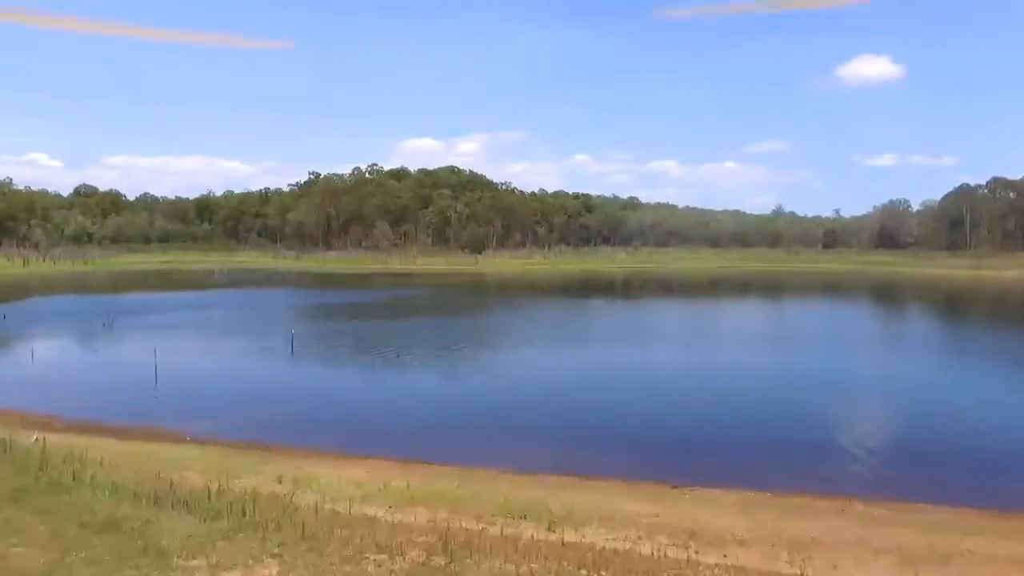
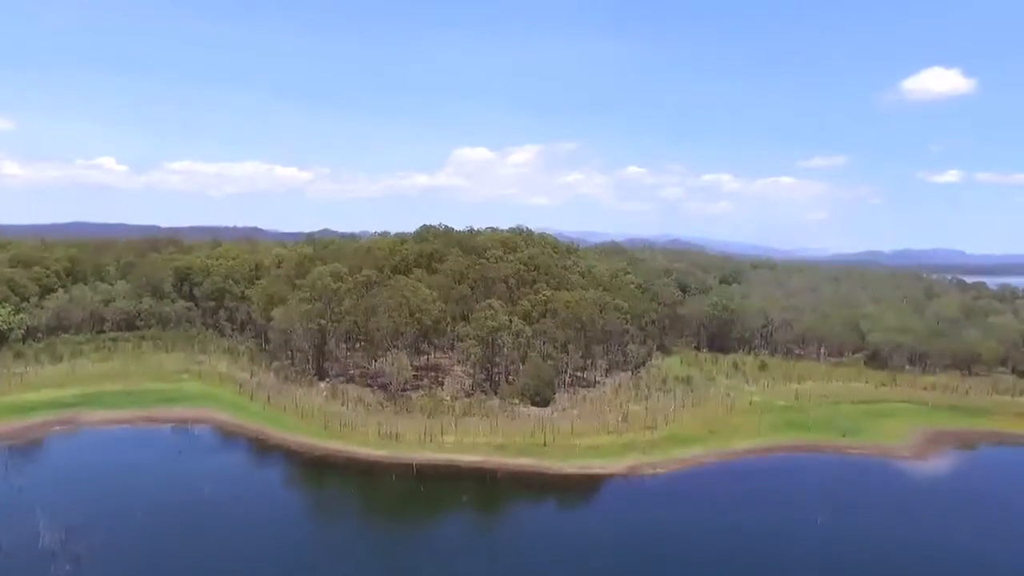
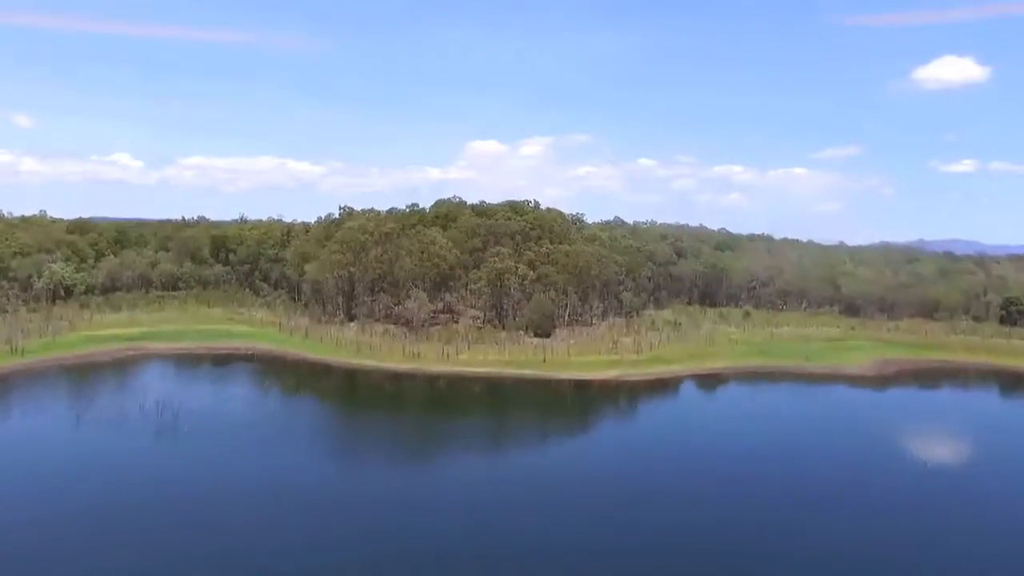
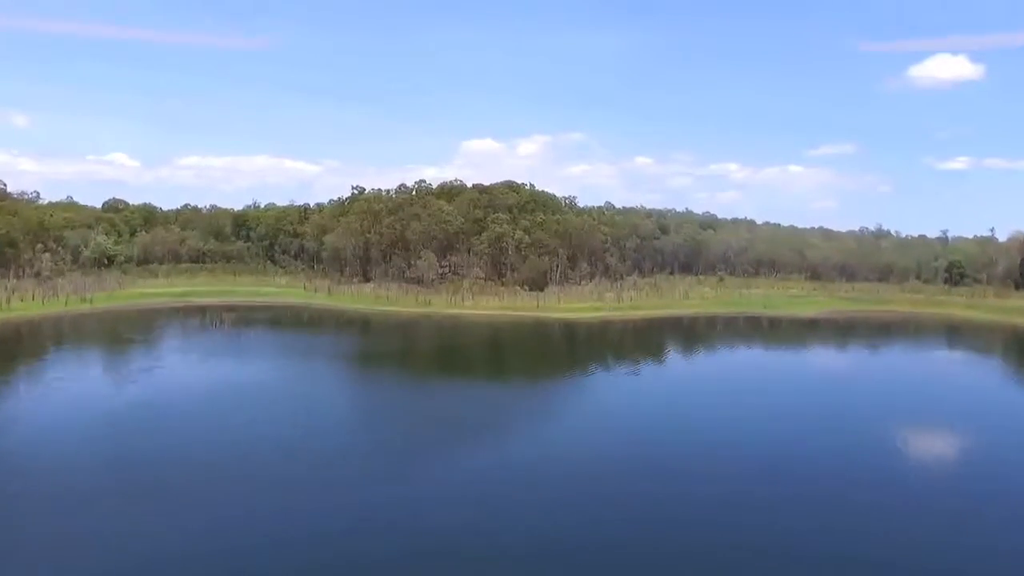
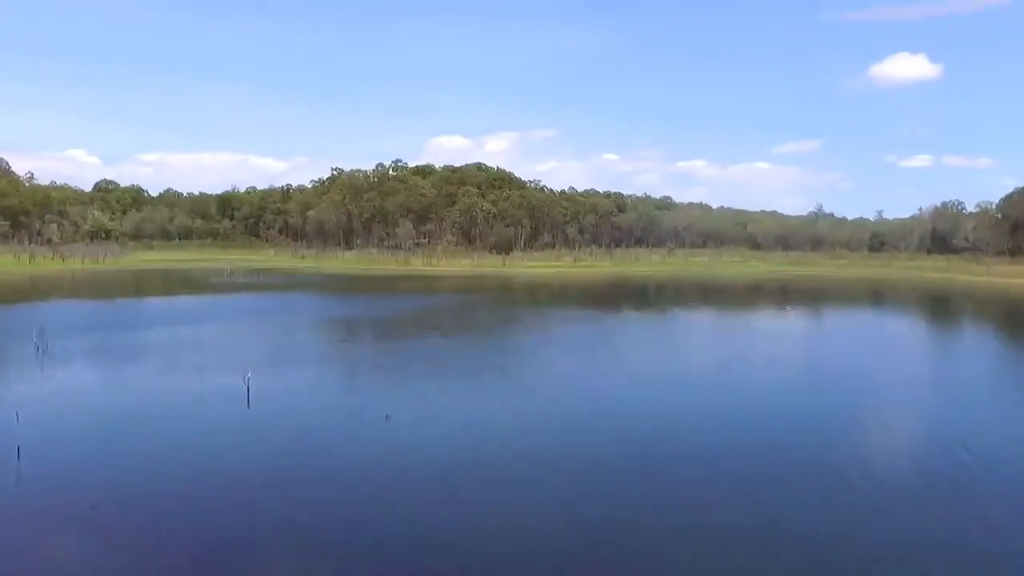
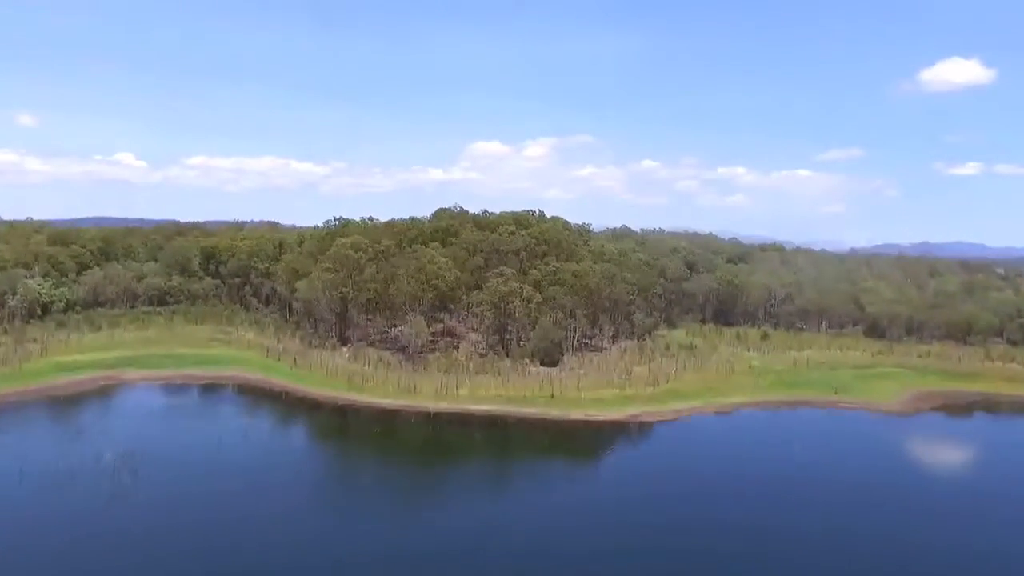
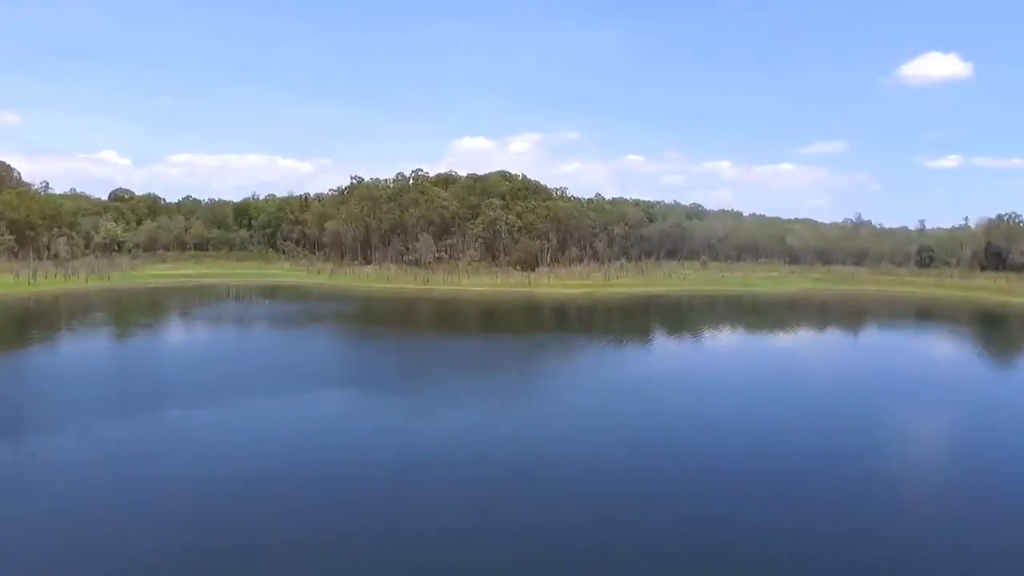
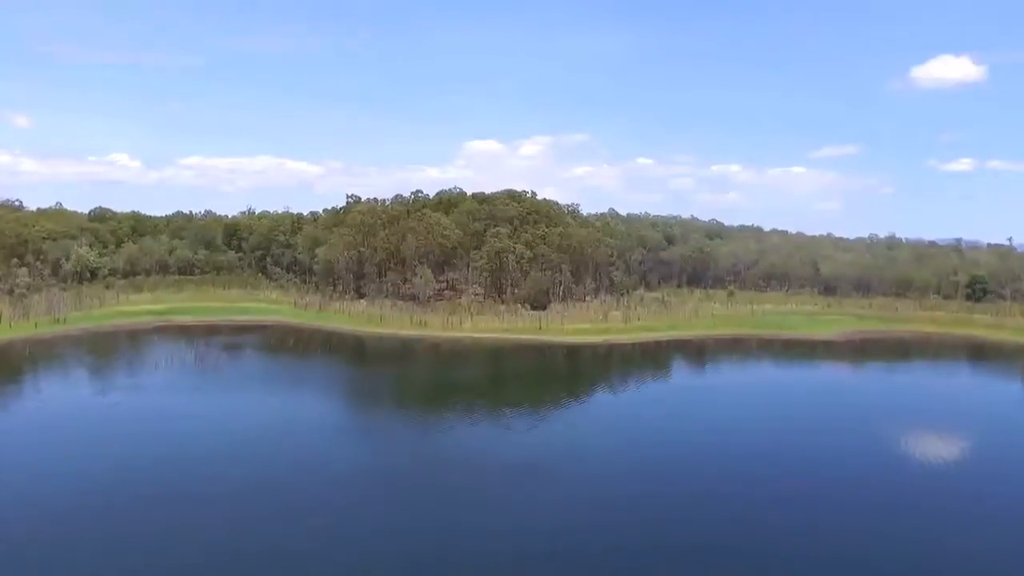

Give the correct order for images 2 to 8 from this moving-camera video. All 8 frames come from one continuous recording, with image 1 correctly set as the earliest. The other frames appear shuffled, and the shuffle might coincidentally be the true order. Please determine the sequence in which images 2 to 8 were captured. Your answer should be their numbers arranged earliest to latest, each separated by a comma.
5, 7, 4, 8, 3, 6, 2
